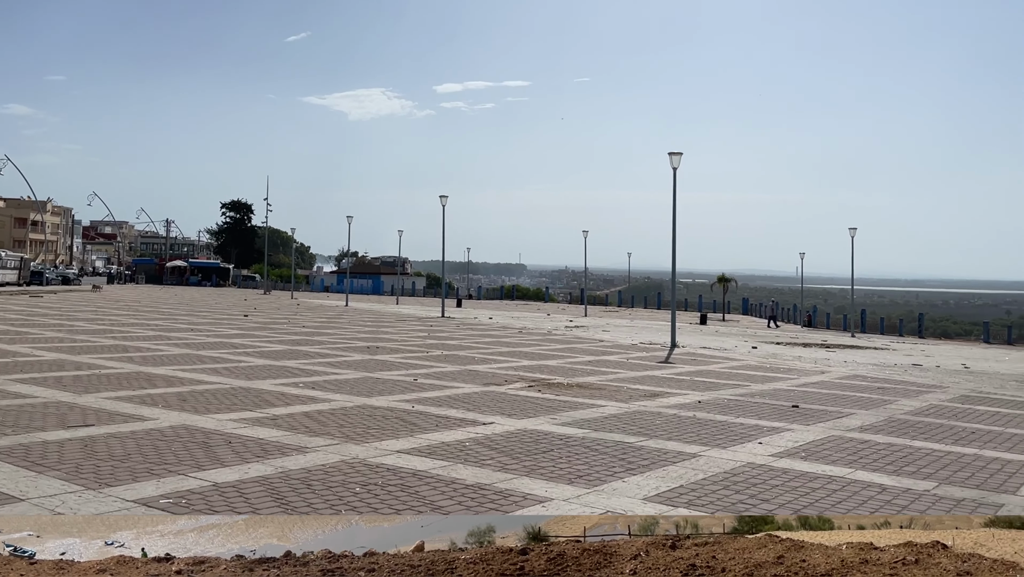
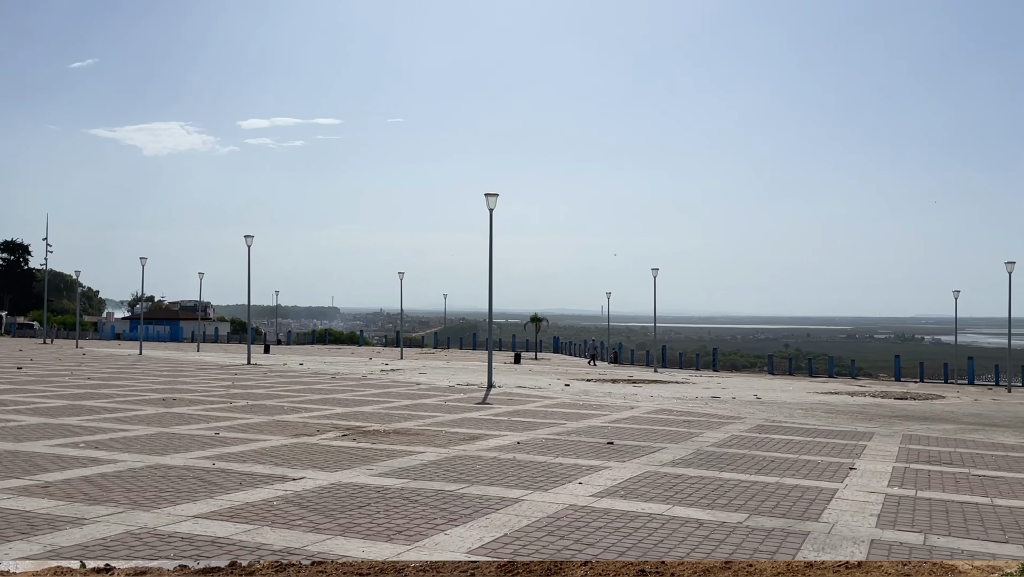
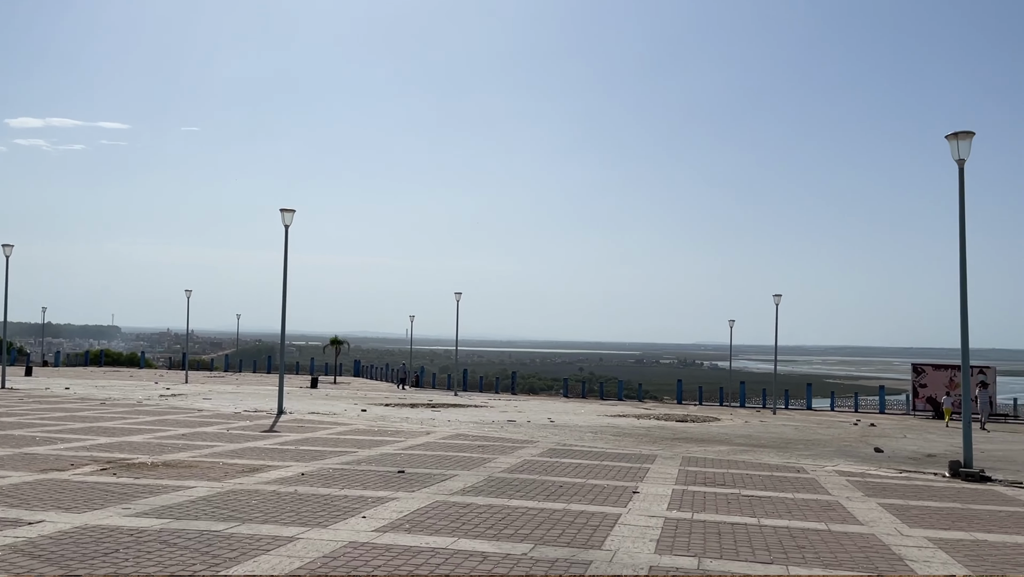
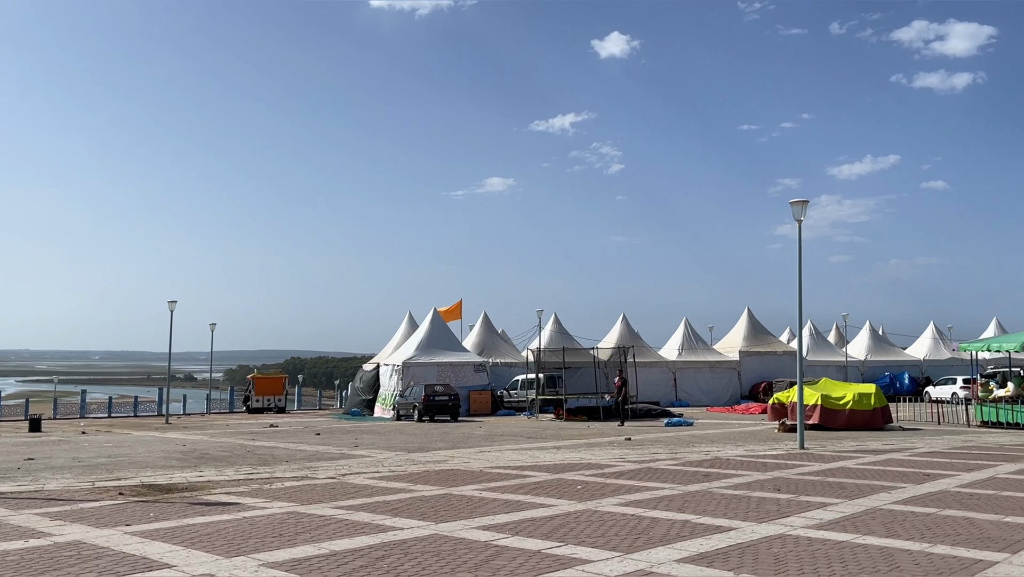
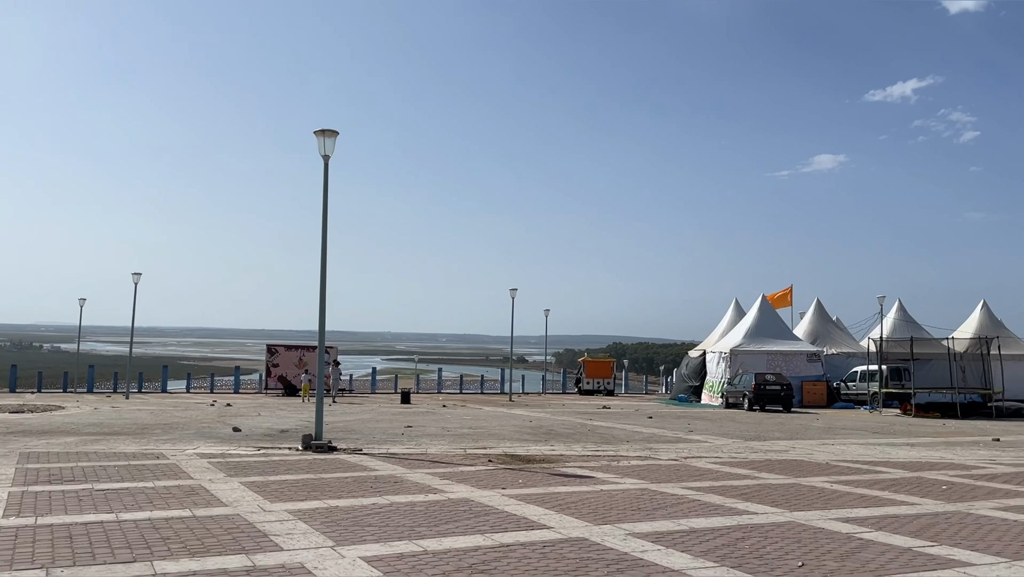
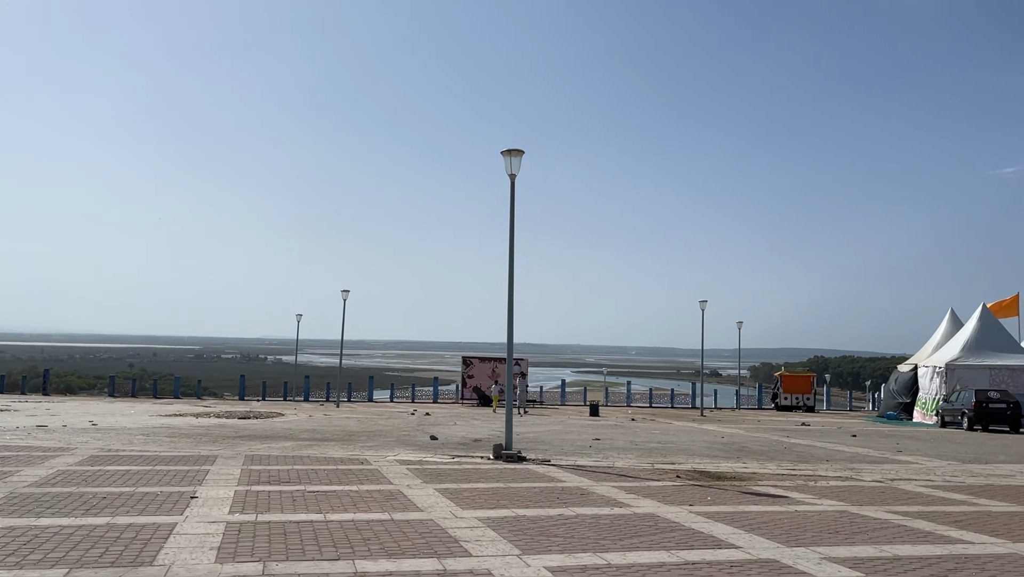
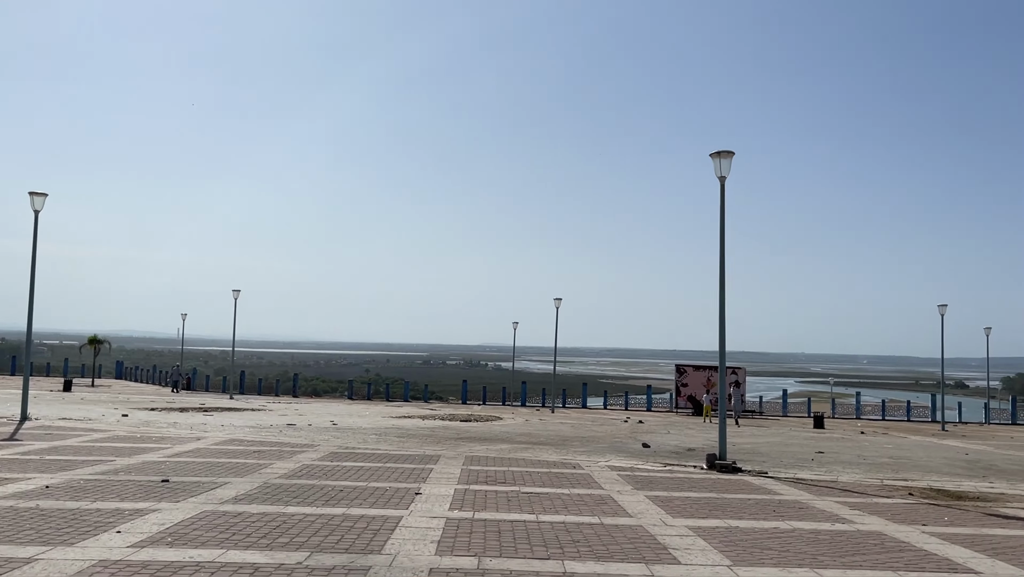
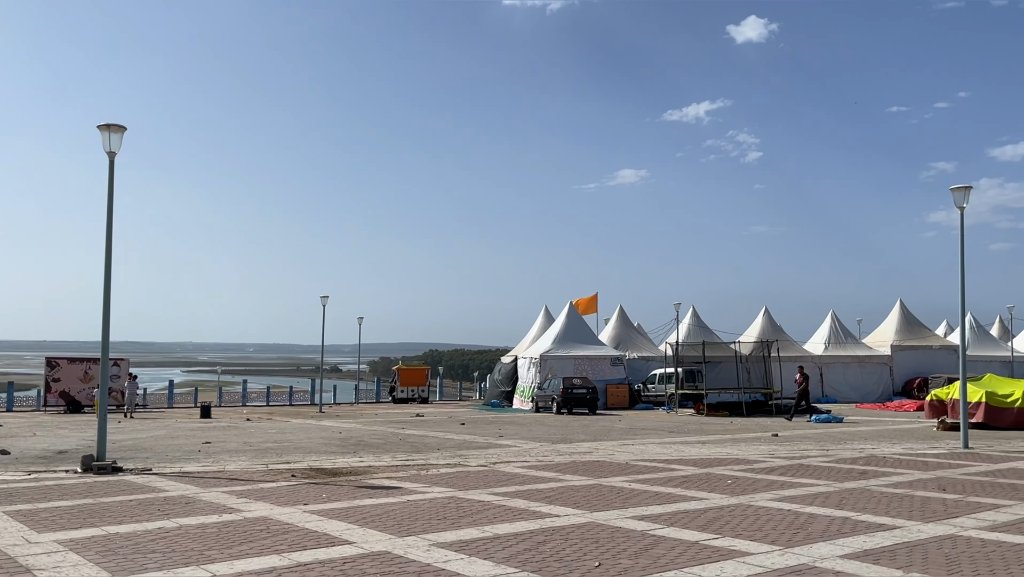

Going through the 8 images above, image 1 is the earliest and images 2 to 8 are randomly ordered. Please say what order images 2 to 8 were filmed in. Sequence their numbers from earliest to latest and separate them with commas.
2, 3, 7, 6, 5, 8, 4
